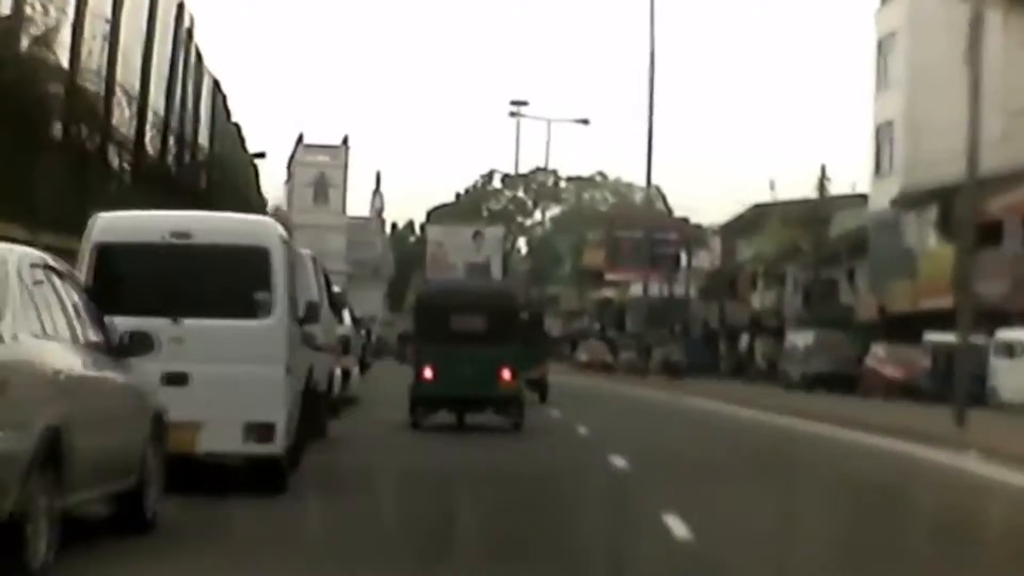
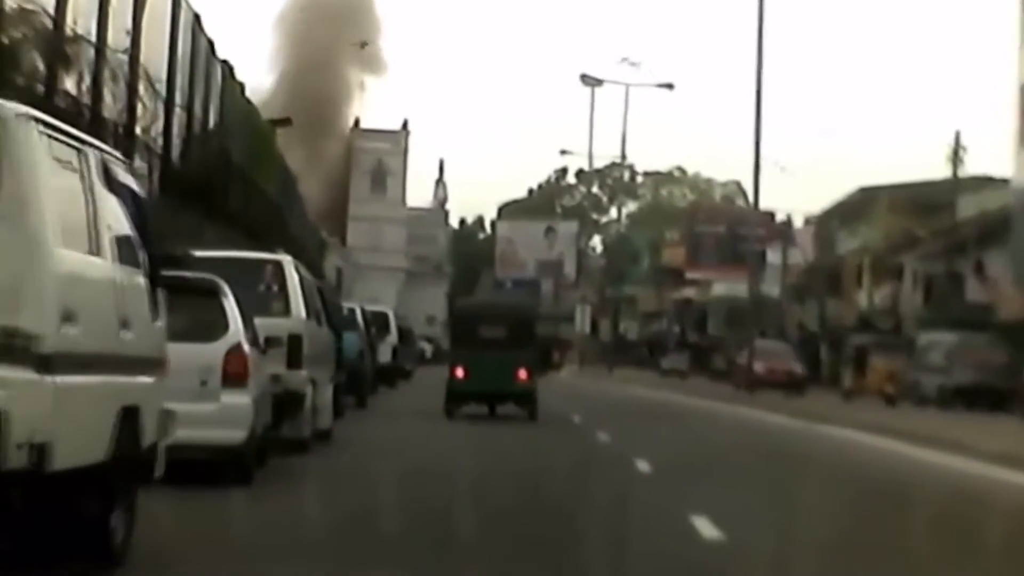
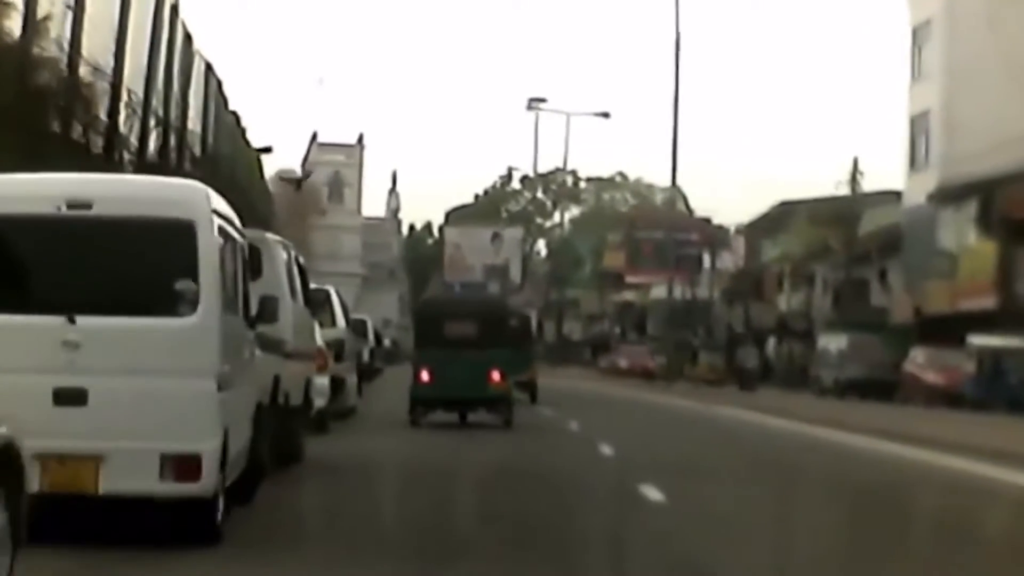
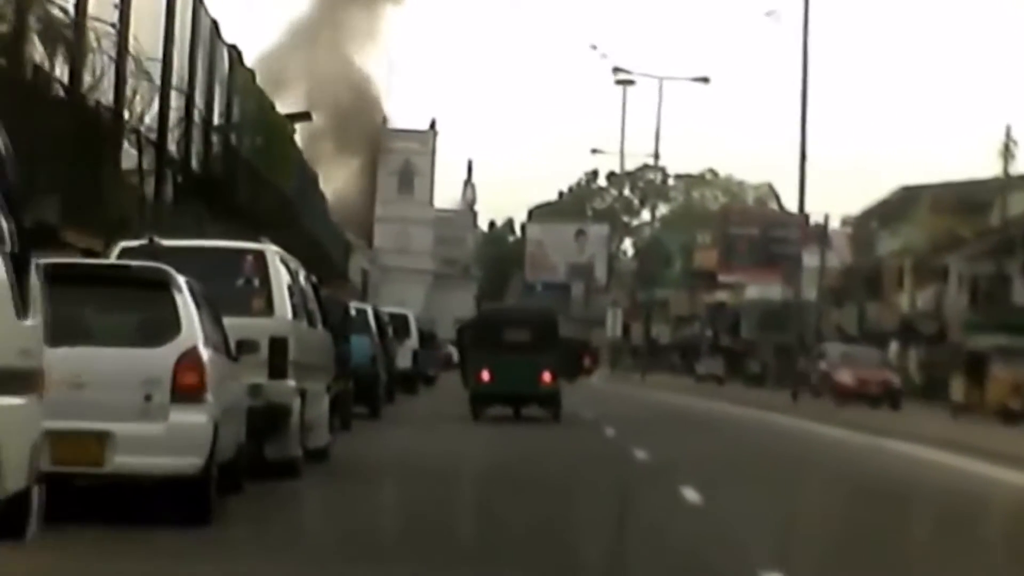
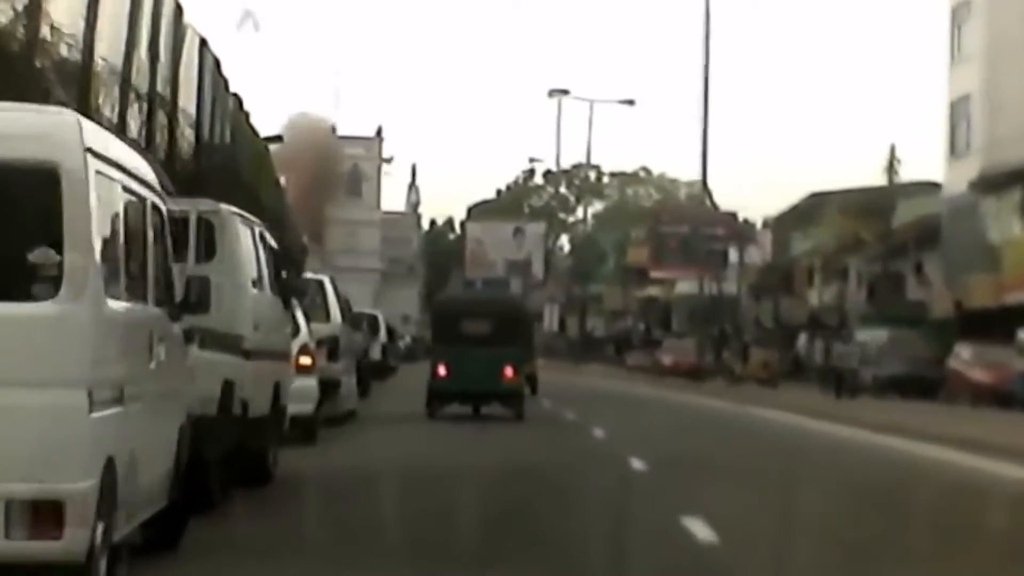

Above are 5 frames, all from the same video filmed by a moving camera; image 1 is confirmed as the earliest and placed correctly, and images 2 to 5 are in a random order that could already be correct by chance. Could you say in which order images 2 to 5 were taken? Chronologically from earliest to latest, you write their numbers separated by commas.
3, 5, 2, 4
